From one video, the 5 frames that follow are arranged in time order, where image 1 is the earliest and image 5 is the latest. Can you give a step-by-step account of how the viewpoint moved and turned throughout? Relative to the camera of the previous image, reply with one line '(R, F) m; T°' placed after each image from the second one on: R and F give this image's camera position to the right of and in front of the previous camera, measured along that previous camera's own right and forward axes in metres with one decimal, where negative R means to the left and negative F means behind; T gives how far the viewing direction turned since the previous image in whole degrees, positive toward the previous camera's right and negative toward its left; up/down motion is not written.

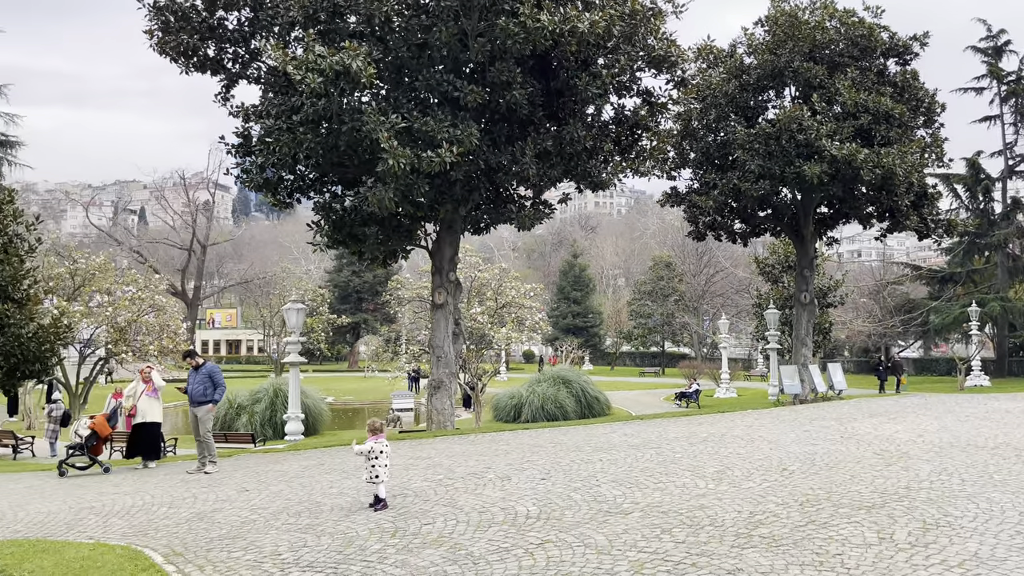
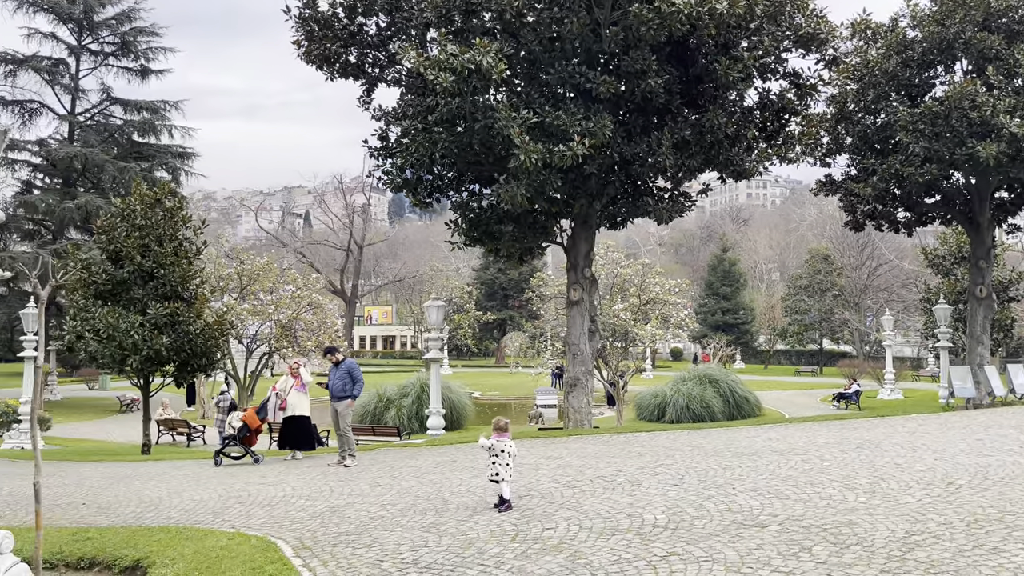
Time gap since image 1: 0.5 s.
(+0.2, +0.2) m; -10°
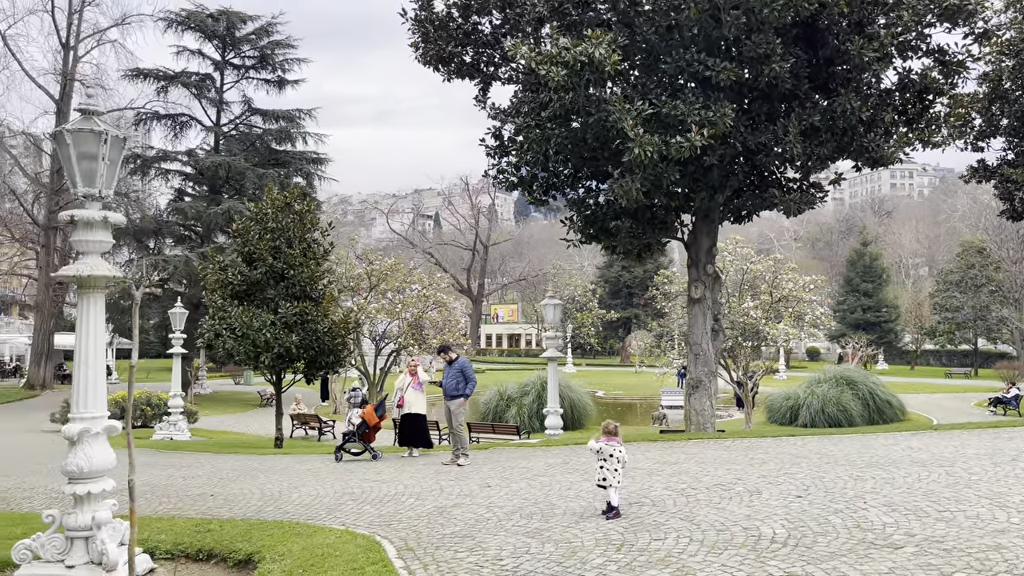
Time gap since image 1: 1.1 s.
(+0.2, +0.2) m; -9°
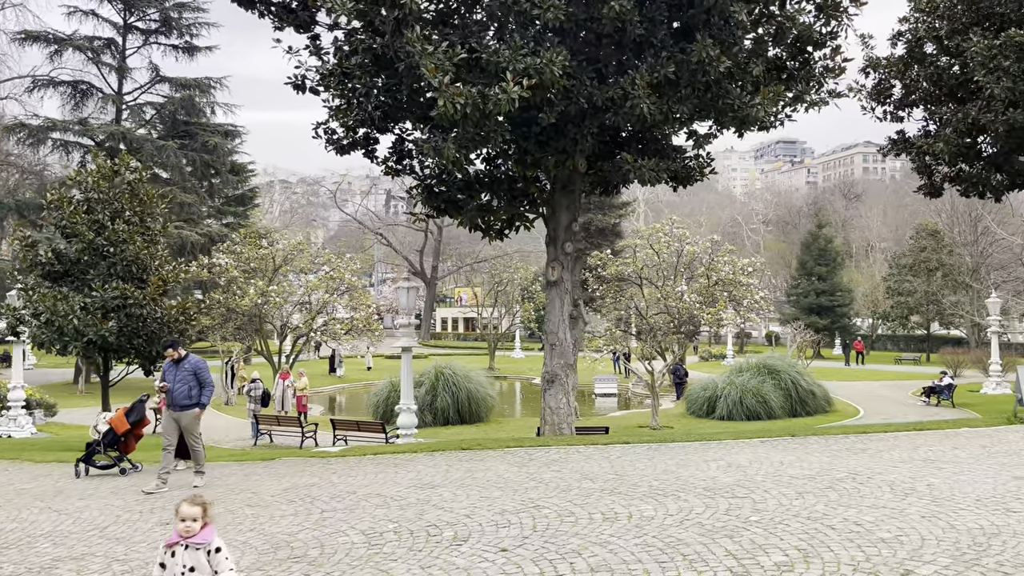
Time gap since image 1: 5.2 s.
(+2.2, +1.8) m; +2°
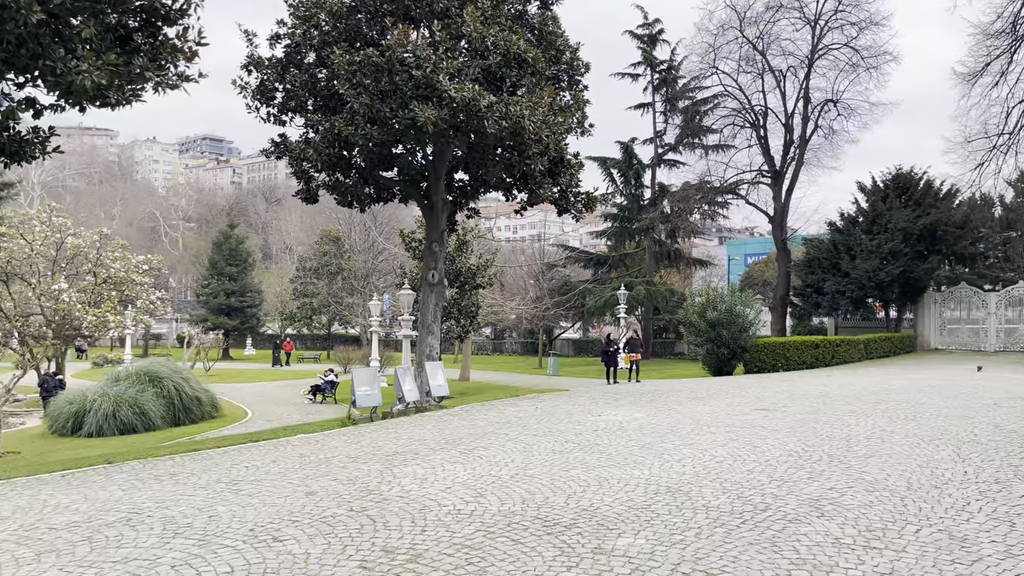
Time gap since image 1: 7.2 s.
(+1.2, +0.6) m; +39°
